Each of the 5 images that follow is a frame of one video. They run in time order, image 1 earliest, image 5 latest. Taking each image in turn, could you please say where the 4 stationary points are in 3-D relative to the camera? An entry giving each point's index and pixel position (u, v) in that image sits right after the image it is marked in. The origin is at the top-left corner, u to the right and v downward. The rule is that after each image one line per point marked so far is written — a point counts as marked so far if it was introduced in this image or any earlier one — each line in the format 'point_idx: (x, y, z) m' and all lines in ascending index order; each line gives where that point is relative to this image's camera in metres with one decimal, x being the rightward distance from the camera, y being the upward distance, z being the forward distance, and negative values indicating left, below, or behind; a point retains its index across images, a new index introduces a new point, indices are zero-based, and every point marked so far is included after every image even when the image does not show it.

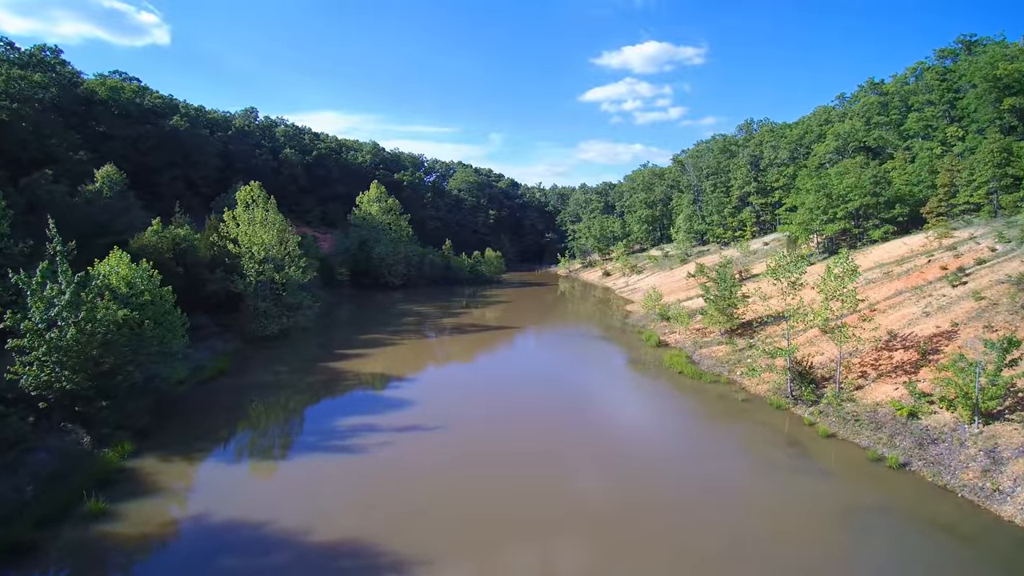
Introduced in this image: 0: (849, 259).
0: (+10.5, +0.9, +16.1) m
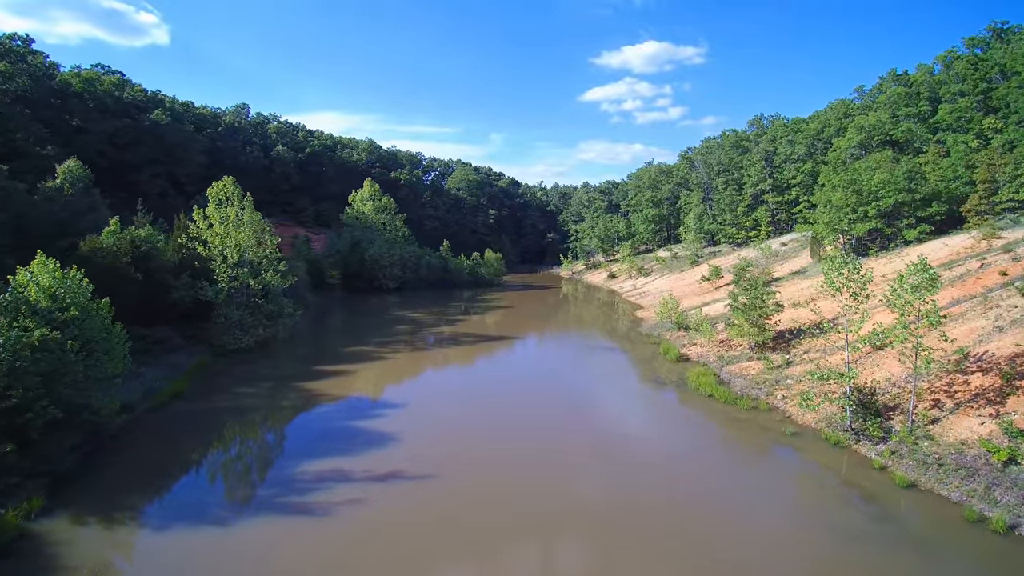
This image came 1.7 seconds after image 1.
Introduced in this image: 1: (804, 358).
0: (+10.6, +0.6, +13.4) m
1: (+11.1, -2.6, +19.9) m
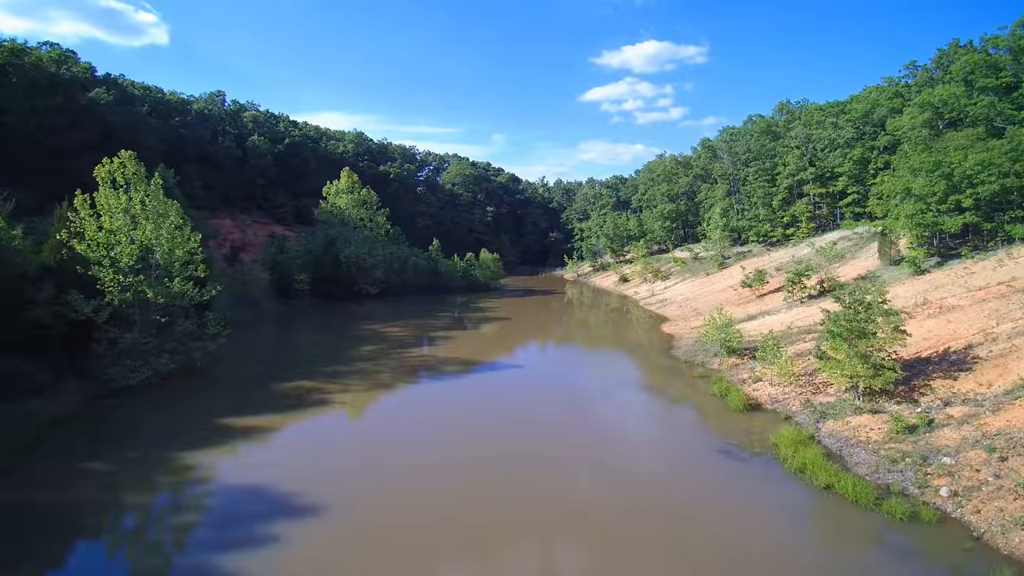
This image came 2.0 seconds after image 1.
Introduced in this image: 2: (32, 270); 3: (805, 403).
0: (+10.4, +0.1, +6.8) m
1: (+11.0, -3.0, +13.3) m
2: (-15.3, +0.6, +16.3) m
3: (+8.8, -3.7, +15.5) m
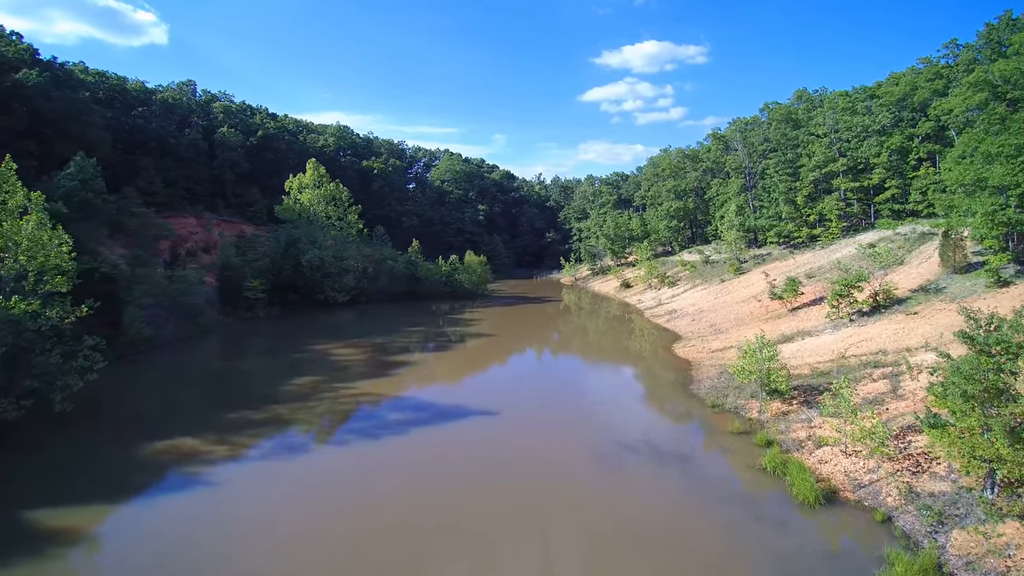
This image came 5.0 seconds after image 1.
0: (+9.5, -0.4, +1.7) m
1: (+10.0, -3.6, +8.2) m
2: (-16.2, +0.1, +11.2) m
3: (+7.9, -4.3, +10.4) m
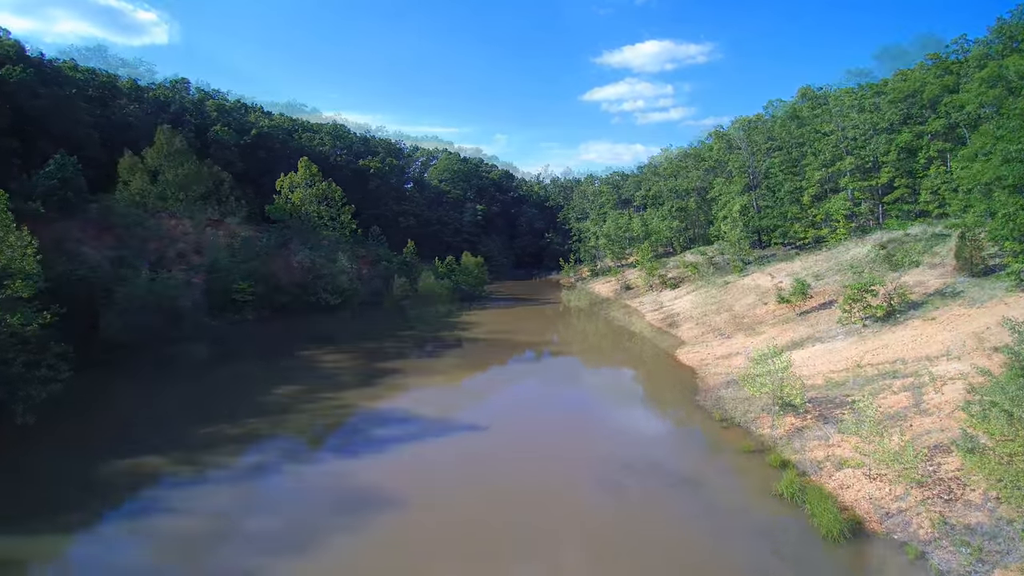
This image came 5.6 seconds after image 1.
0: (+9.3, -0.6, +0.7) m
1: (+9.8, -3.7, +7.2) m
2: (-16.4, 0.0, +10.2) m
3: (+7.7, -4.4, +9.4) m
